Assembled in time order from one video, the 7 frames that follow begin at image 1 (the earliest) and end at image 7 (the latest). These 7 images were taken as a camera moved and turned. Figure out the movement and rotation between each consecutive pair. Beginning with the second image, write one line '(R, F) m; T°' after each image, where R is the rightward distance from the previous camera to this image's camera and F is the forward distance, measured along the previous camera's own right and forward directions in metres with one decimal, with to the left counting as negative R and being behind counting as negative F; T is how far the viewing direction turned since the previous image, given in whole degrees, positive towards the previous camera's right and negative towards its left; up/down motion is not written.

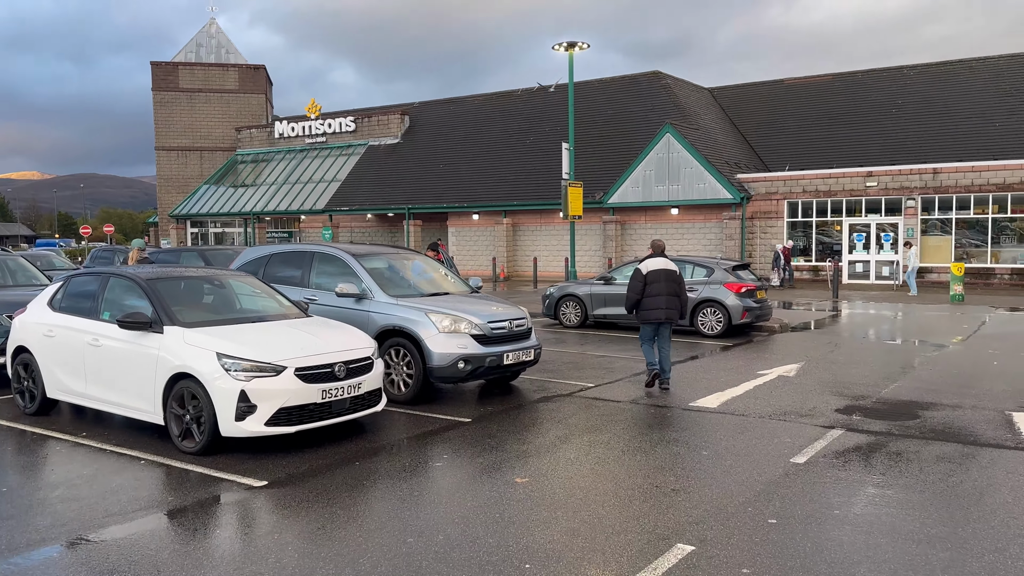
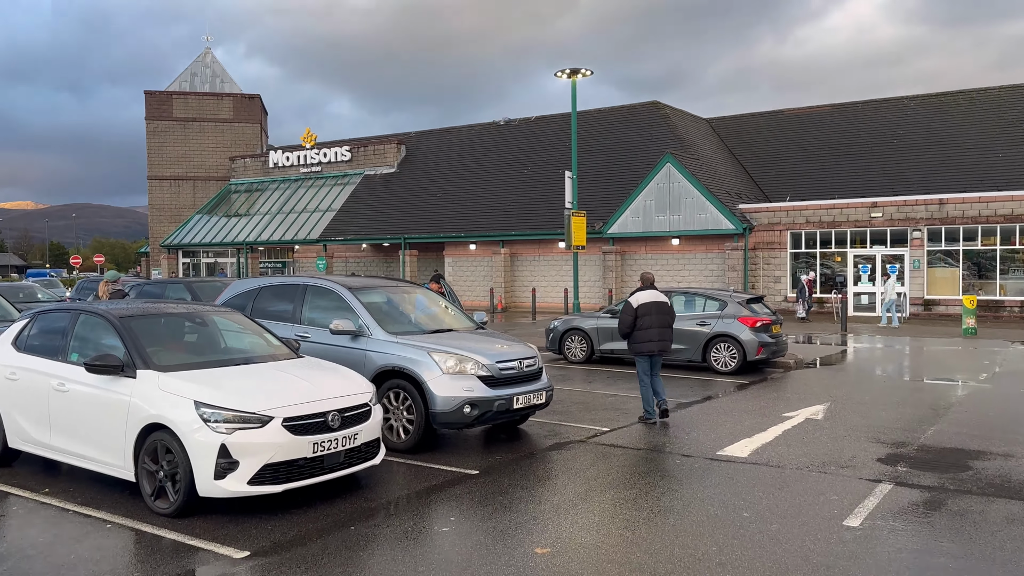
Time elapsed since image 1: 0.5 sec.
(-0.1, +0.6) m; 0°
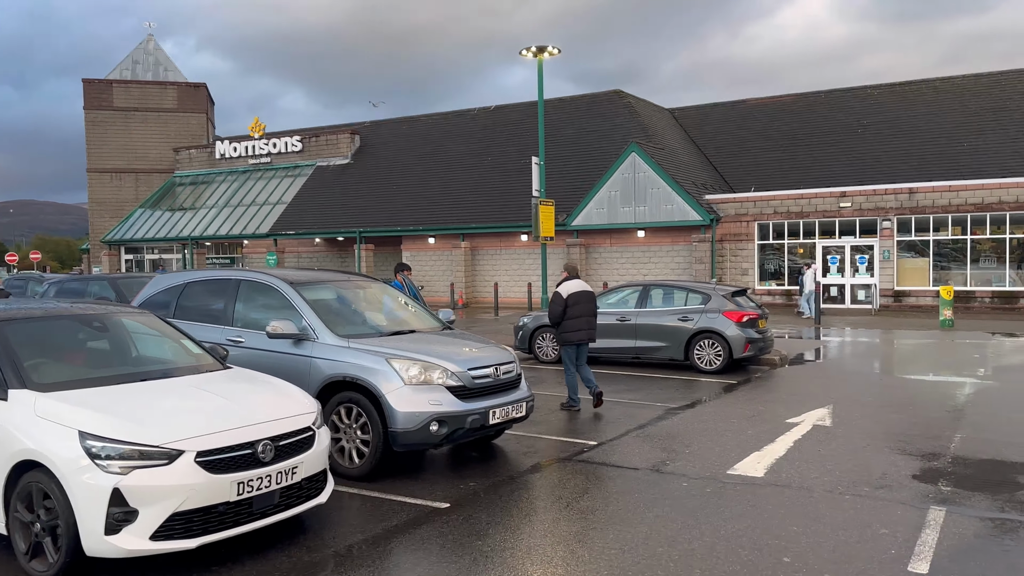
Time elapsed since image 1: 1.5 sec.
(-0.1, +1.1) m; +3°
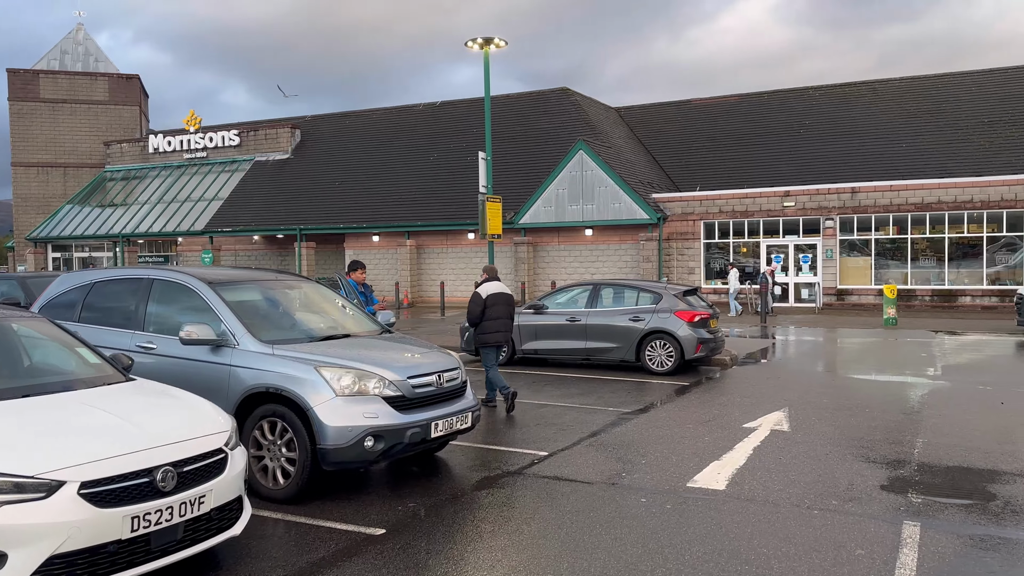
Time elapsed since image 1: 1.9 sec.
(0.0, +0.5) m; +4°
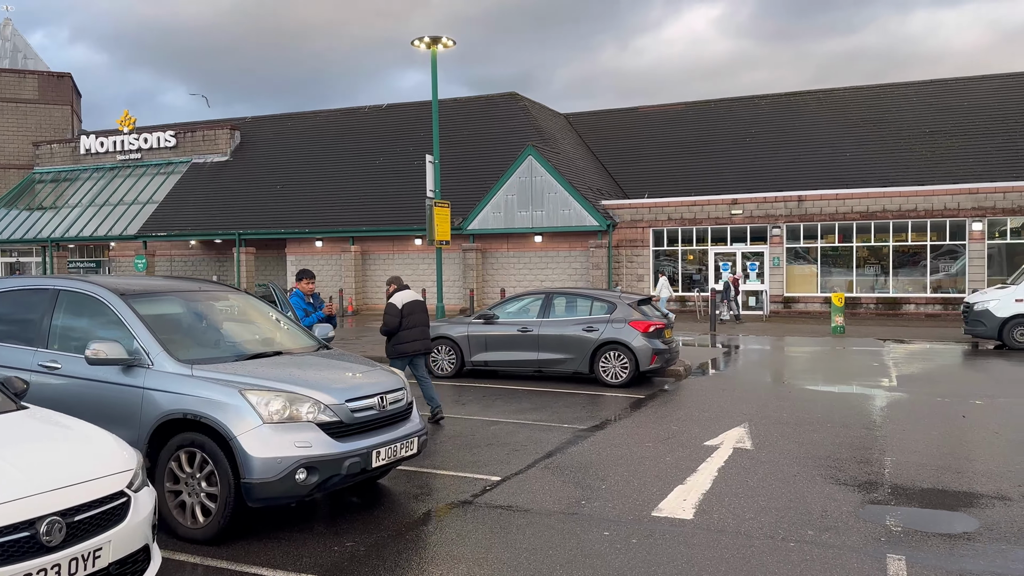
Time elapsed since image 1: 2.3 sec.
(0.0, +0.5) m; +4°
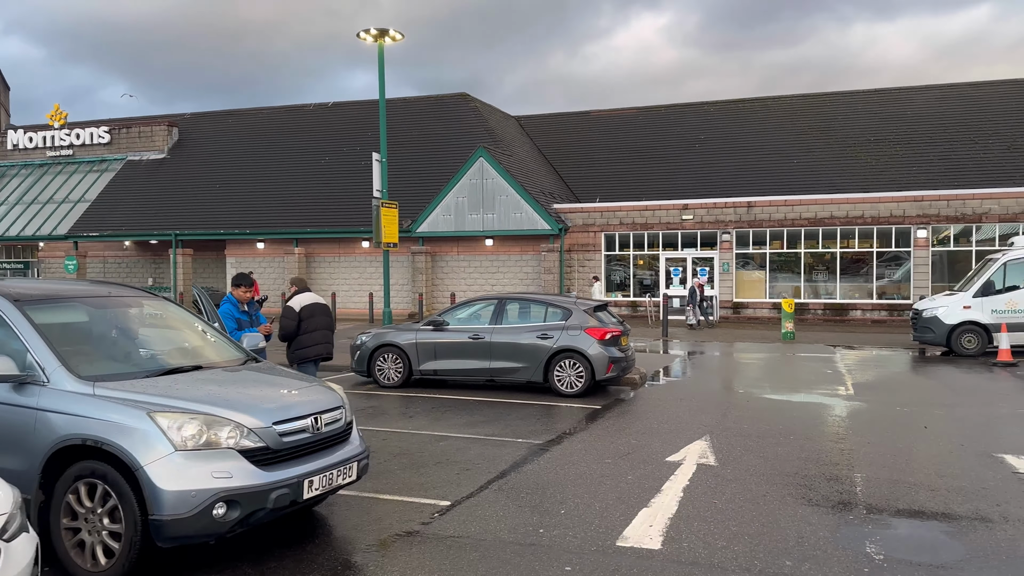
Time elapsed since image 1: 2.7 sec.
(0.0, +0.5) m; +4°
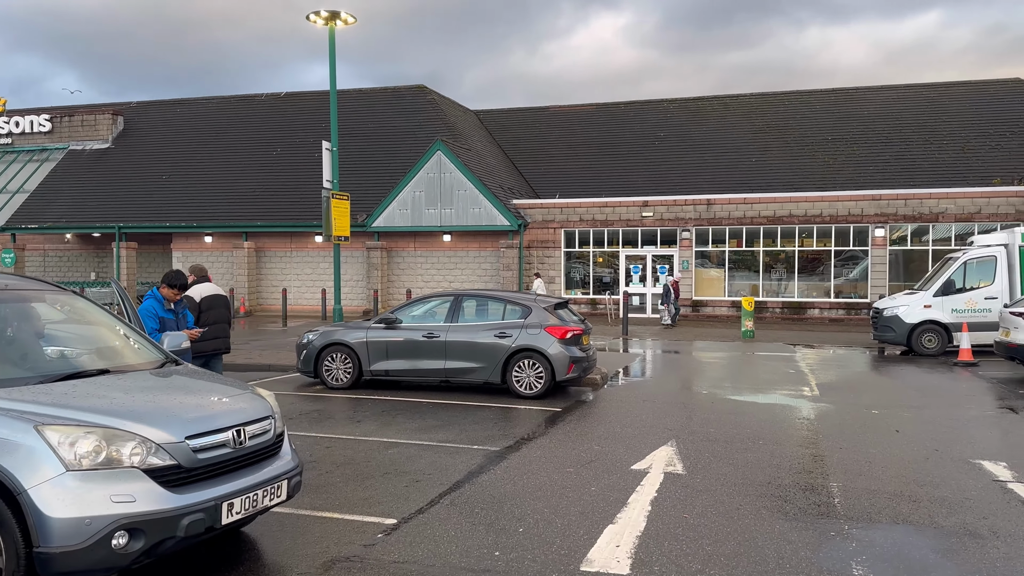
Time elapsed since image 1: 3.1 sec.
(0.0, +0.5) m; +3°
